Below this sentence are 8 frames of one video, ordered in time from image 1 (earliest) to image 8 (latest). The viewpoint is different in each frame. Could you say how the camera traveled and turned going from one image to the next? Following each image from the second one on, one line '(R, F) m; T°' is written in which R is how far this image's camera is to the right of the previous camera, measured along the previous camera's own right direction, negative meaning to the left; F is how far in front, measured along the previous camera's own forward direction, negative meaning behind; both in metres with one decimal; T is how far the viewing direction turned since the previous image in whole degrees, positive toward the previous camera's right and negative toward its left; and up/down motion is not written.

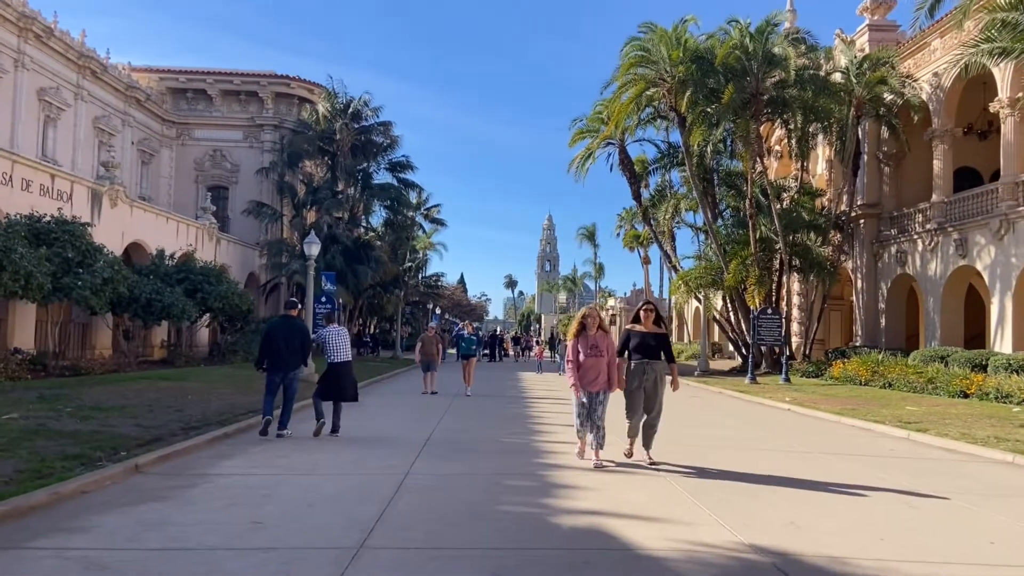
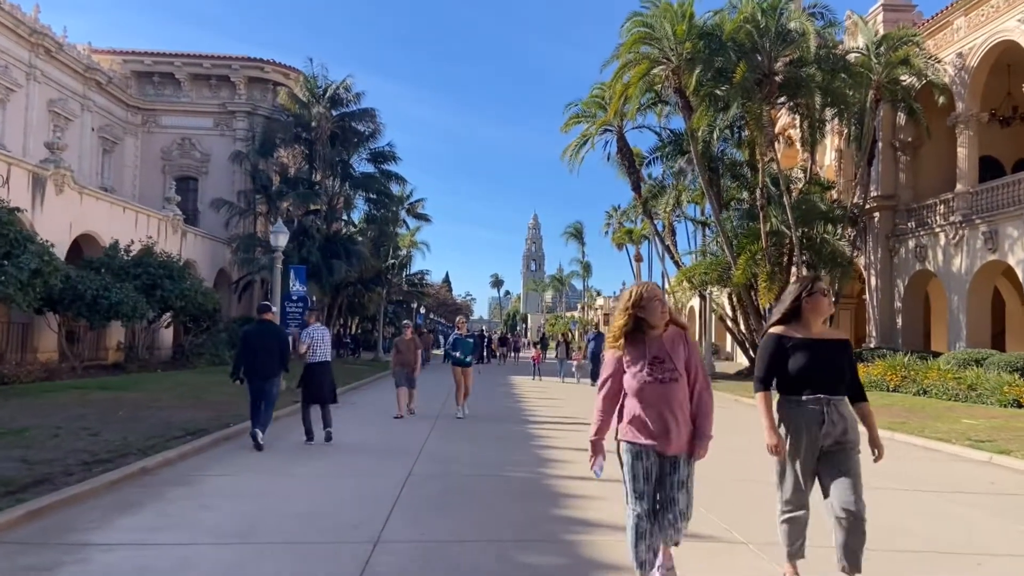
(-0.2, +2.4) m; +1°
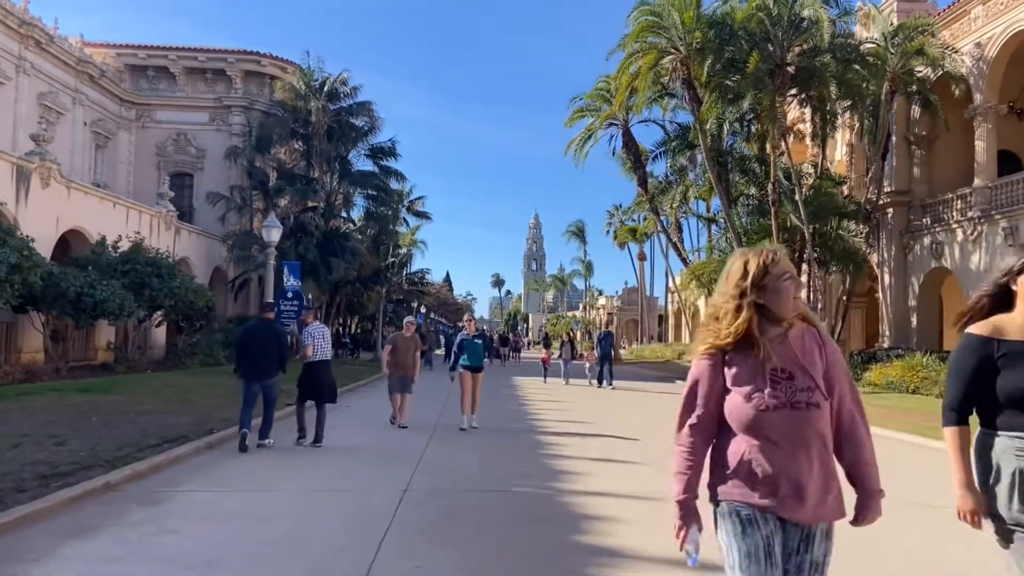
(-0.1, +0.9) m; 0°
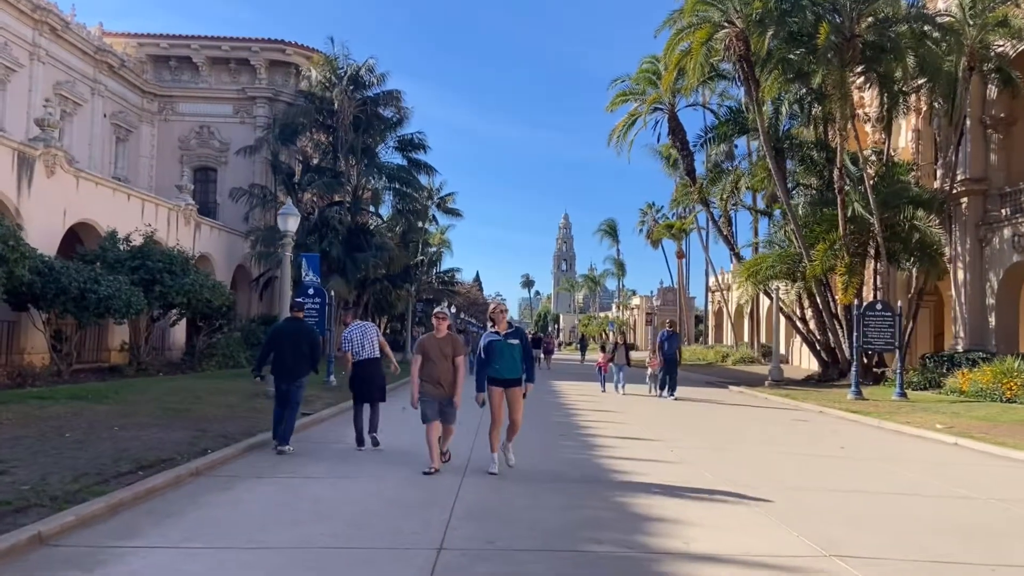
(-0.3, +2.0) m; -2°
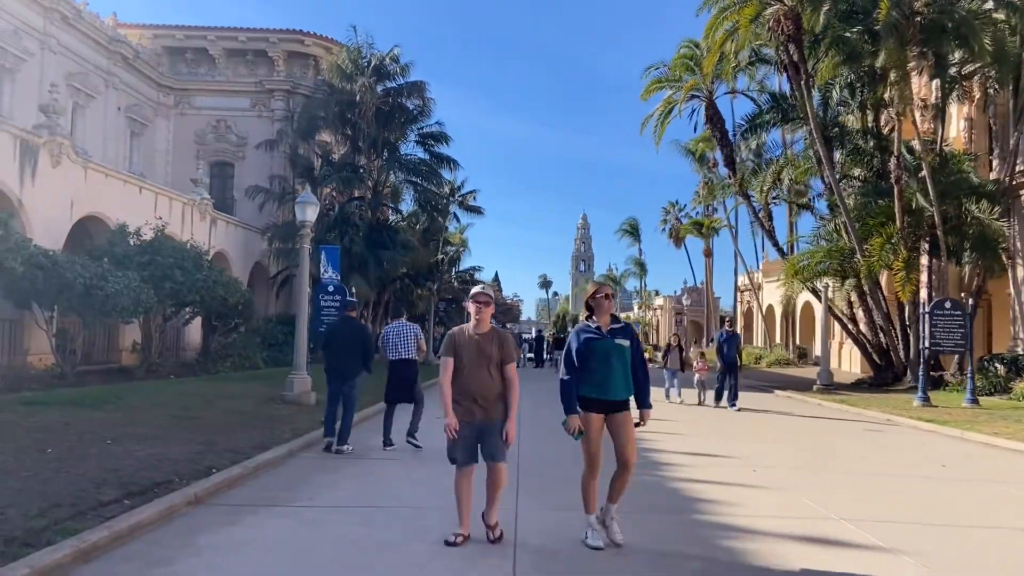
(-0.4, +1.4) m; -1°
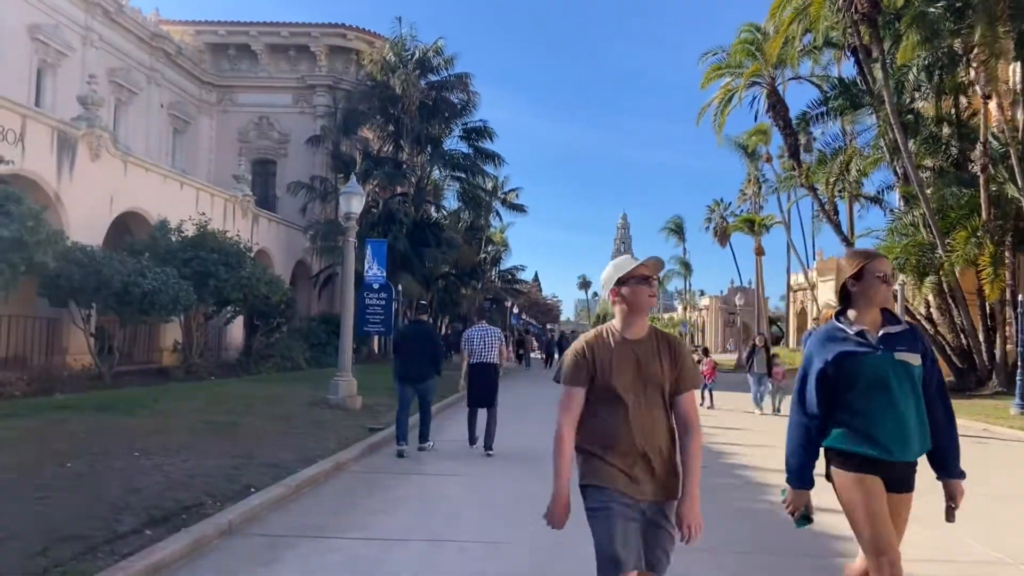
(-0.4, +1.1) m; -3°
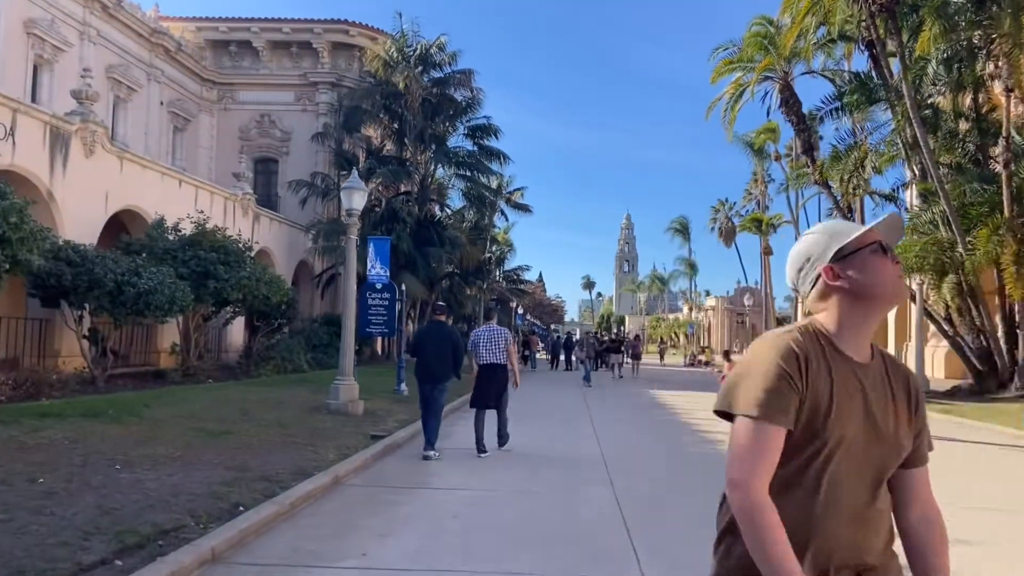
(-0.1, +0.6) m; 0°
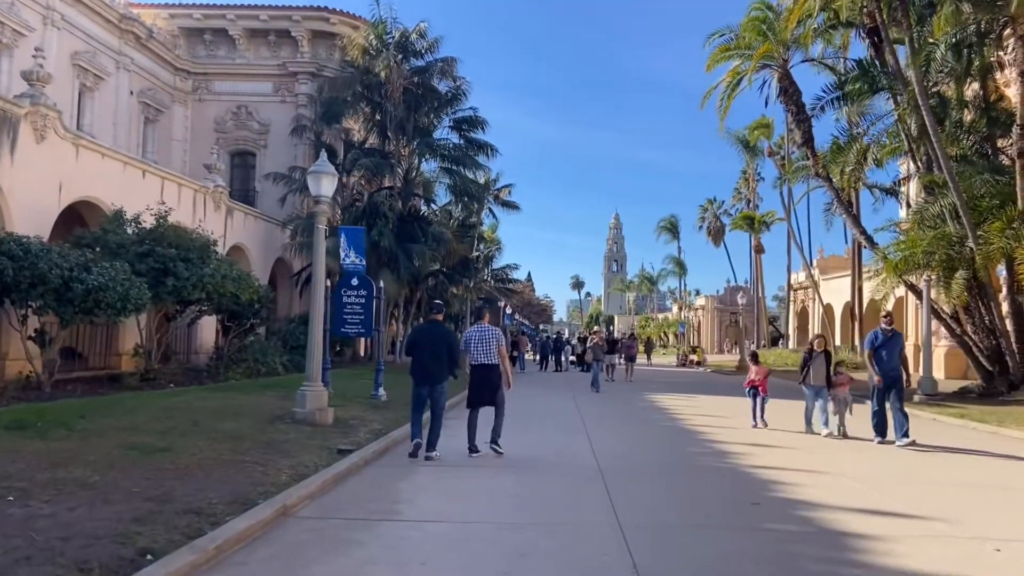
(0.0, +1.2) m; +1°
